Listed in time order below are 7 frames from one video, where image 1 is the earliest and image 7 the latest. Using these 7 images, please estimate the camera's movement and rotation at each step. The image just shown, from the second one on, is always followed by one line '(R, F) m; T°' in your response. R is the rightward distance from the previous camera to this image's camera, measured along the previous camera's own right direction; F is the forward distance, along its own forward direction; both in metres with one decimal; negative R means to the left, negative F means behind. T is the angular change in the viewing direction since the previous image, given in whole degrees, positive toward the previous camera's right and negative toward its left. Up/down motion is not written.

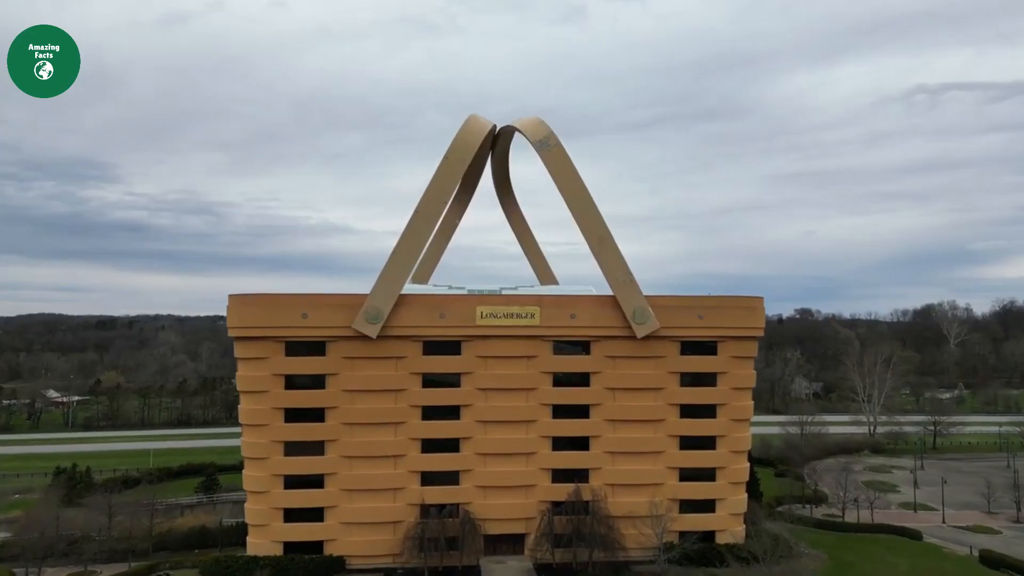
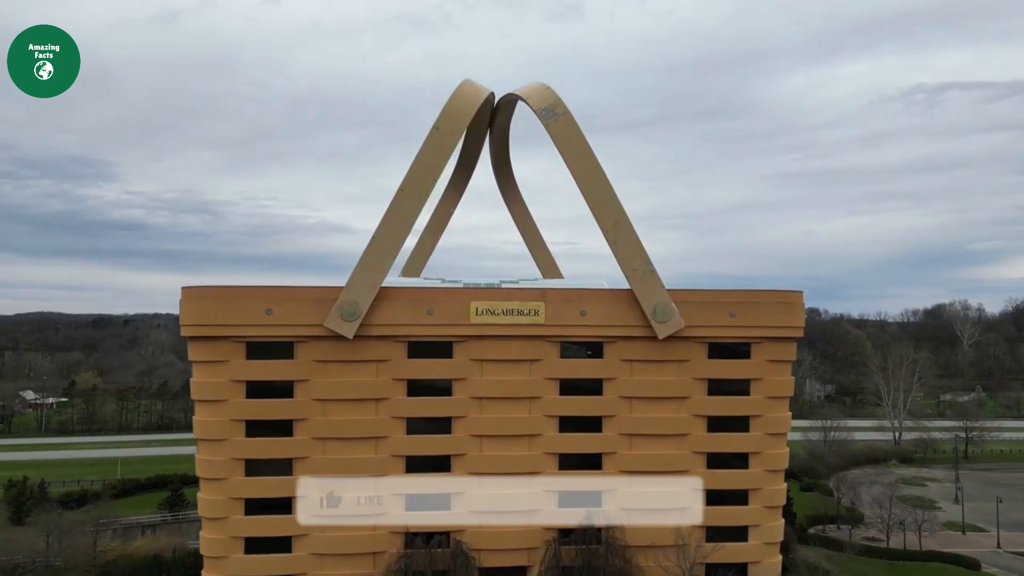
(0.0, +3.0) m; 0°
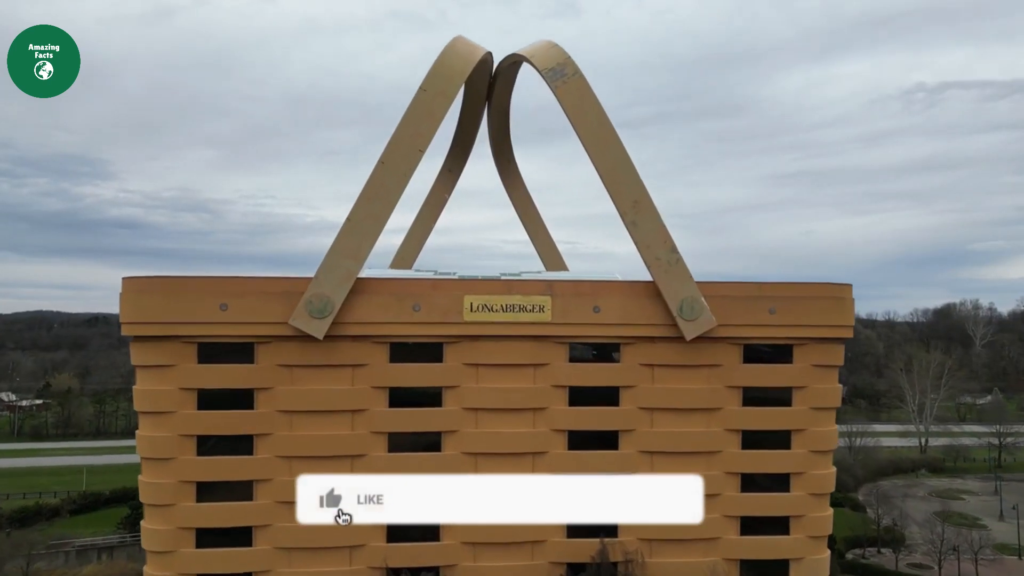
(0.0, +2.7) m; 0°
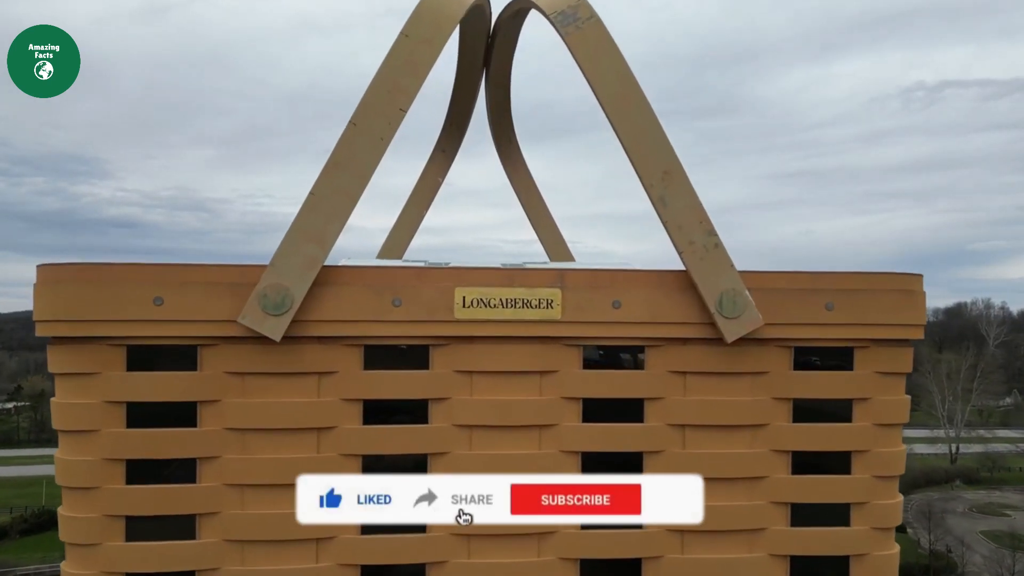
(-0.1, +2.8) m; 0°
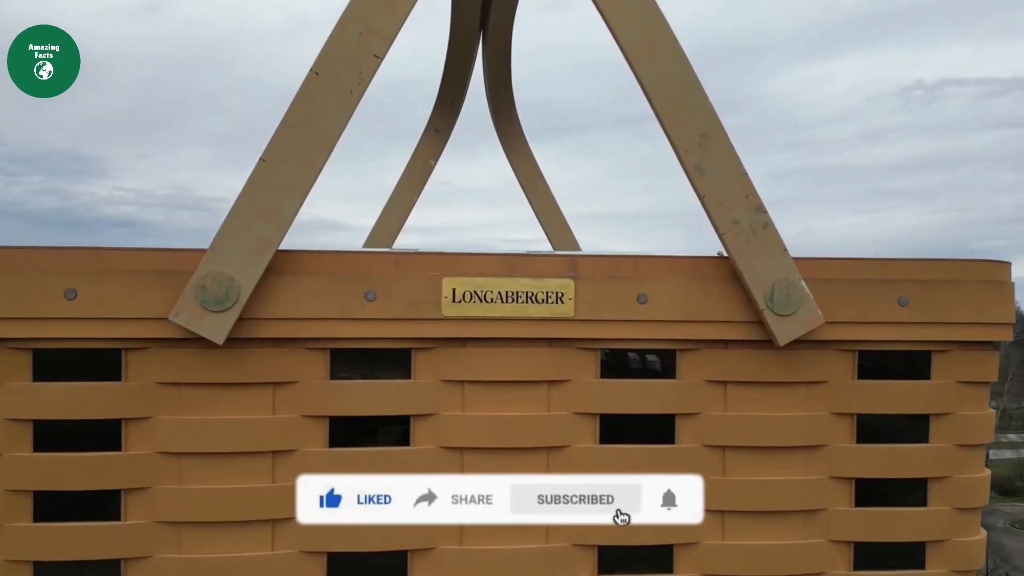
(0.0, +2.4) m; 0°
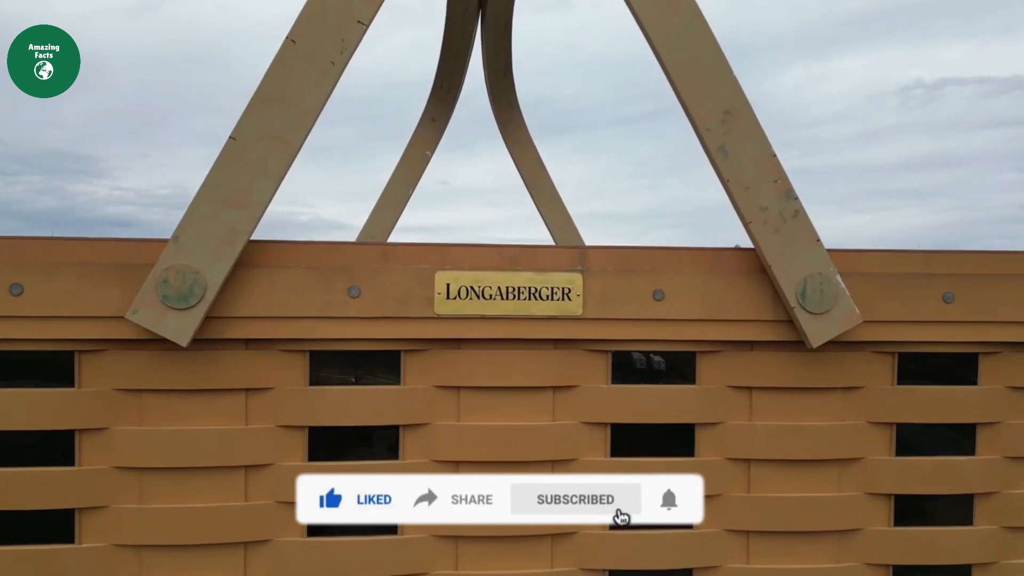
(0.0, +1.1) m; 0°
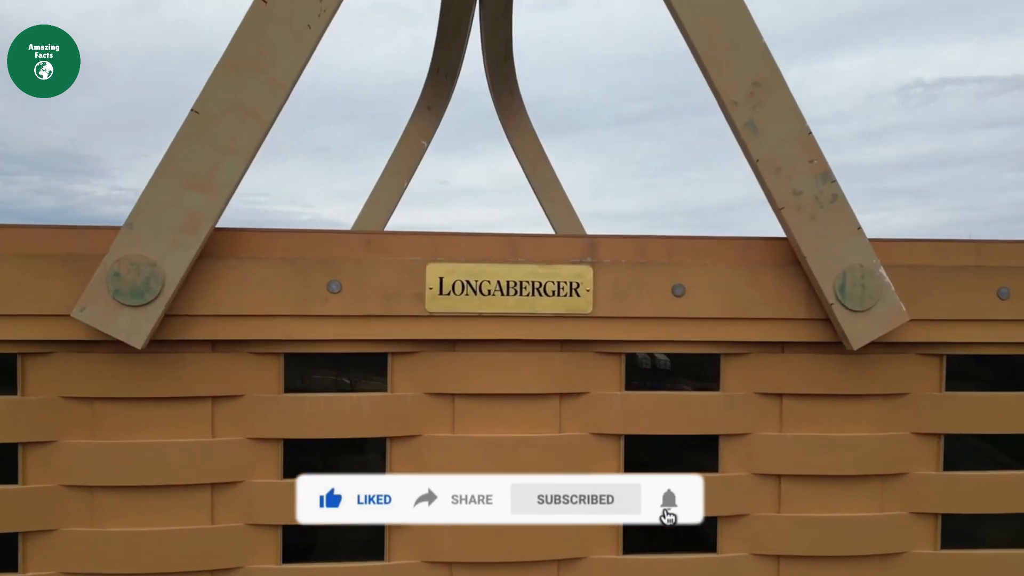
(0.0, +1.0) m; 0°
